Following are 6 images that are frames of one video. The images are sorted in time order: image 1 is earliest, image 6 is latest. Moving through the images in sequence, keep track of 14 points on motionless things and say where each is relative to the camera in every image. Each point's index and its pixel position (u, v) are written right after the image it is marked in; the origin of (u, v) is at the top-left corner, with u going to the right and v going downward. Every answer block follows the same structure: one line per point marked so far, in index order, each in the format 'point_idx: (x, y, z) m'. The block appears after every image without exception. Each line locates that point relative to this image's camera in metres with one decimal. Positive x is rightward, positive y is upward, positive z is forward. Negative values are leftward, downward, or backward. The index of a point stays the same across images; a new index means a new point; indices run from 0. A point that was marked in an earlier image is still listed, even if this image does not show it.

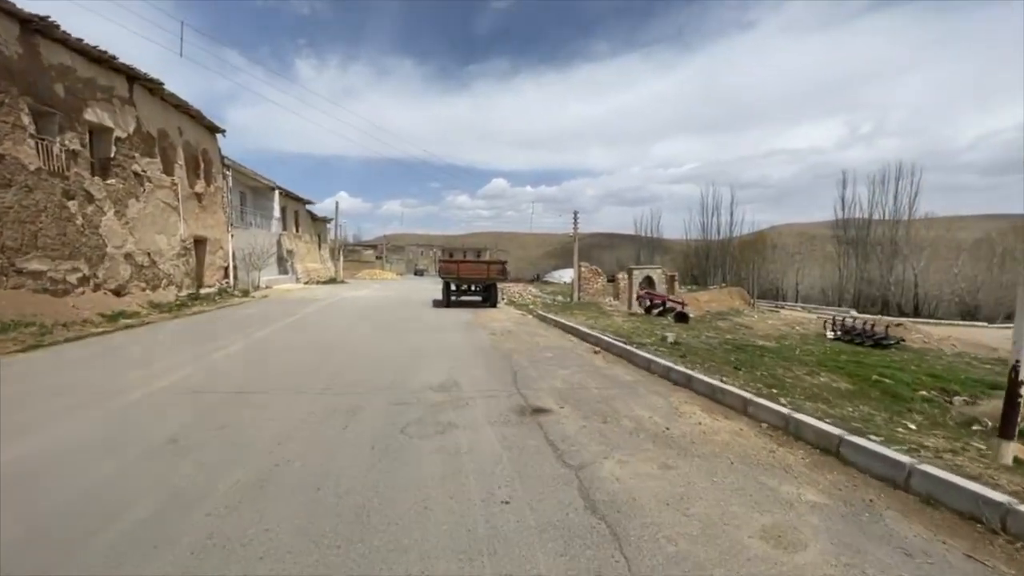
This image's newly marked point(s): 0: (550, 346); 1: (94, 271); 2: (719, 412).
0: (+0.9, -1.4, +10.3) m
1: (-13.6, +0.6, +14.0) m
2: (+2.7, -1.6, +5.5) m
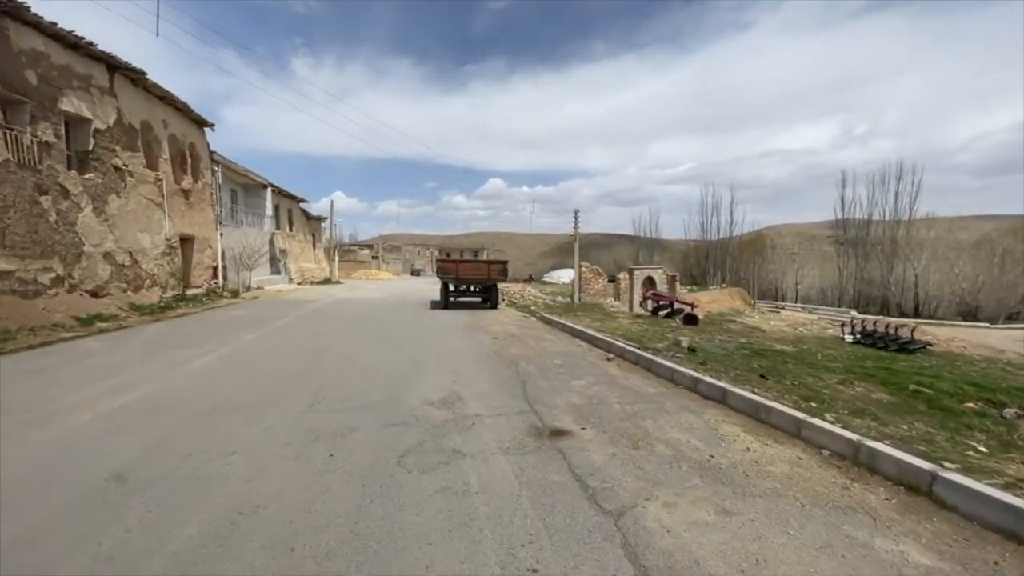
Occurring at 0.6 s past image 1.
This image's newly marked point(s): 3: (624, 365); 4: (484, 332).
0: (+1.0, -1.4, +9.5) m
1: (-13.4, +0.5, +13.1) m
2: (+2.8, -1.6, +4.8) m
3: (+2.2, -1.5, +8.4) m
4: (-0.8, -1.3, +12.4) m
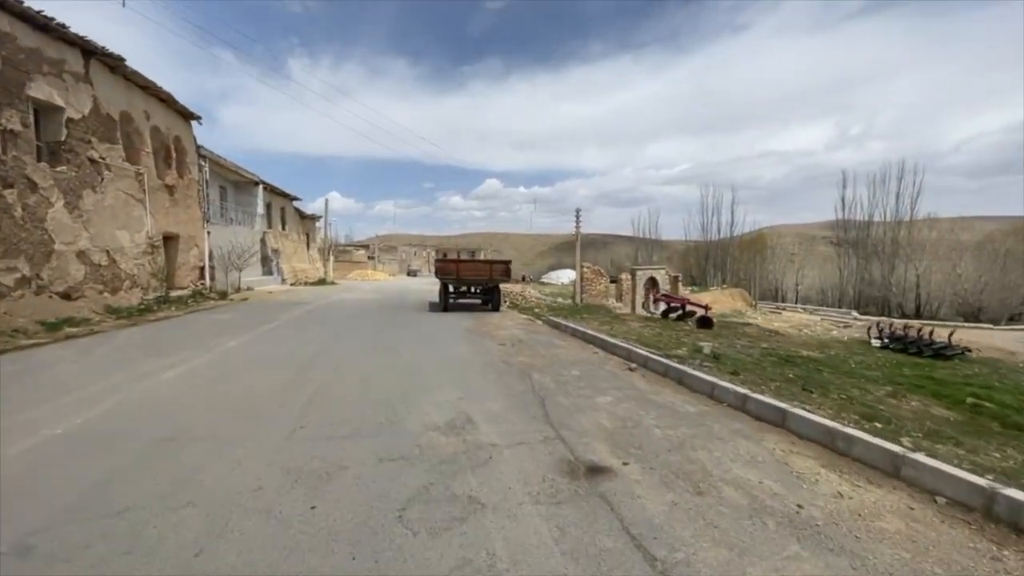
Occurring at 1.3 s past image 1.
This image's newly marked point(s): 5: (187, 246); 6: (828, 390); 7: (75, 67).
0: (+1.3, -1.5, +8.6) m
1: (-13.3, +0.5, +12.0) m
2: (+3.1, -1.7, +3.9) m
3: (+2.4, -1.5, +7.5) m
4: (-0.6, -1.3, +11.5) m
5: (-14.6, +1.9, +19.3) m
6: (+5.6, -1.8, +7.6) m
7: (-14.1, +7.1, +13.9) m
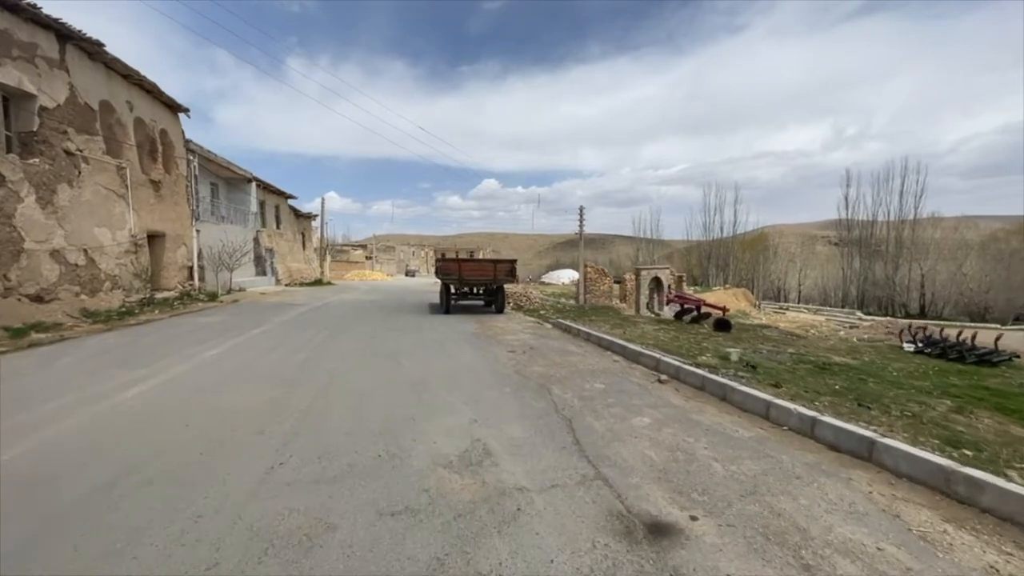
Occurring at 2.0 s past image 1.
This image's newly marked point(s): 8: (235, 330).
0: (+1.5, -1.5, +7.7) m
1: (-13.0, +0.4, +11.1) m
2: (+3.4, -1.7, +3.0) m
3: (+2.7, -1.6, +6.6) m
4: (-0.4, -1.3, +10.6) m
5: (-14.4, +1.8, +18.3) m
6: (+5.9, -1.8, +6.8) m
7: (-13.9, +7.1, +12.9) m
8: (-8.1, -1.3, +12.7) m
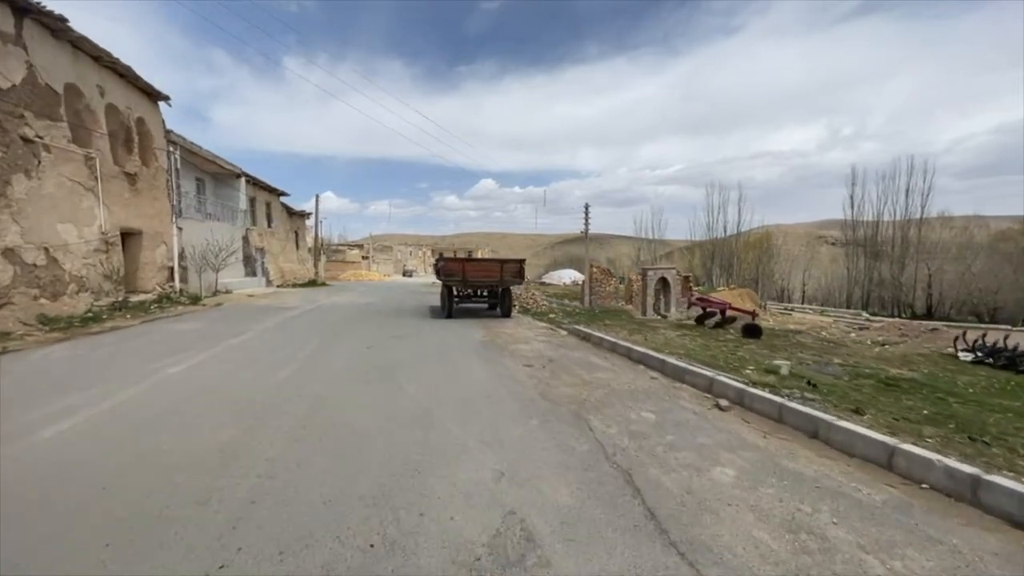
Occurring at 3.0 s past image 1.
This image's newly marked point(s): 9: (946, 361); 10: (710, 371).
0: (+1.8, -1.6, +6.4) m
1: (-12.7, +0.3, +9.6) m
2: (+3.7, -1.8, +1.6) m
3: (+3.0, -1.6, +5.3) m
4: (-0.1, -1.4, +9.2) m
5: (-14.1, +1.7, +16.9) m
6: (+6.2, -1.9, +5.4) m
7: (-13.6, +7.0, +11.5) m
8: (-7.8, -1.3, +11.3) m
9: (+11.2, -1.9, +11.2) m
10: (+3.6, -1.5, +7.8) m
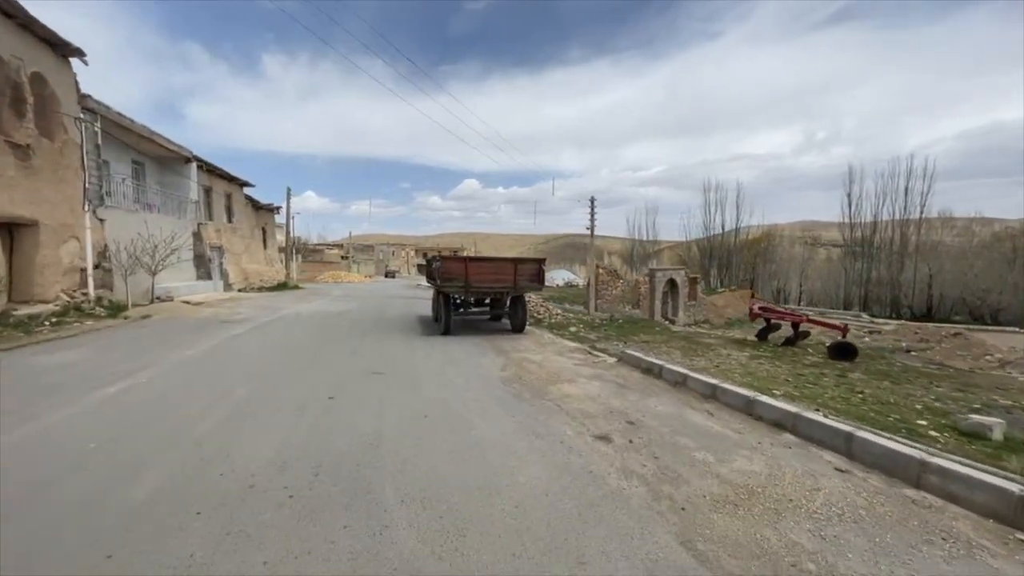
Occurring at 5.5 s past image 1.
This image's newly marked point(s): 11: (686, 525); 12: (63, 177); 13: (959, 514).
0: (+2.6, -1.8, +3.0) m
1: (-12.1, +0.1, +5.8) m
2: (+4.7, -2.0, -1.6) m
3: (+3.8, -1.8, +2.0) m
4: (+0.6, -1.6, +5.8) m
5: (-13.7, +1.5, +13.0) m
6: (+7.0, -2.1, +2.3) m
7: (-13.0, +6.7, +7.6) m
8: (-7.2, -1.6, +7.6) m
9: (+11.8, -2.1, +8.2) m
10: (+4.3, -1.7, +4.6) m
11: (+1.3, -1.8, +3.1) m
12: (-13.9, +3.5, +13.4) m
13: (+3.5, -1.8, +3.4) m
